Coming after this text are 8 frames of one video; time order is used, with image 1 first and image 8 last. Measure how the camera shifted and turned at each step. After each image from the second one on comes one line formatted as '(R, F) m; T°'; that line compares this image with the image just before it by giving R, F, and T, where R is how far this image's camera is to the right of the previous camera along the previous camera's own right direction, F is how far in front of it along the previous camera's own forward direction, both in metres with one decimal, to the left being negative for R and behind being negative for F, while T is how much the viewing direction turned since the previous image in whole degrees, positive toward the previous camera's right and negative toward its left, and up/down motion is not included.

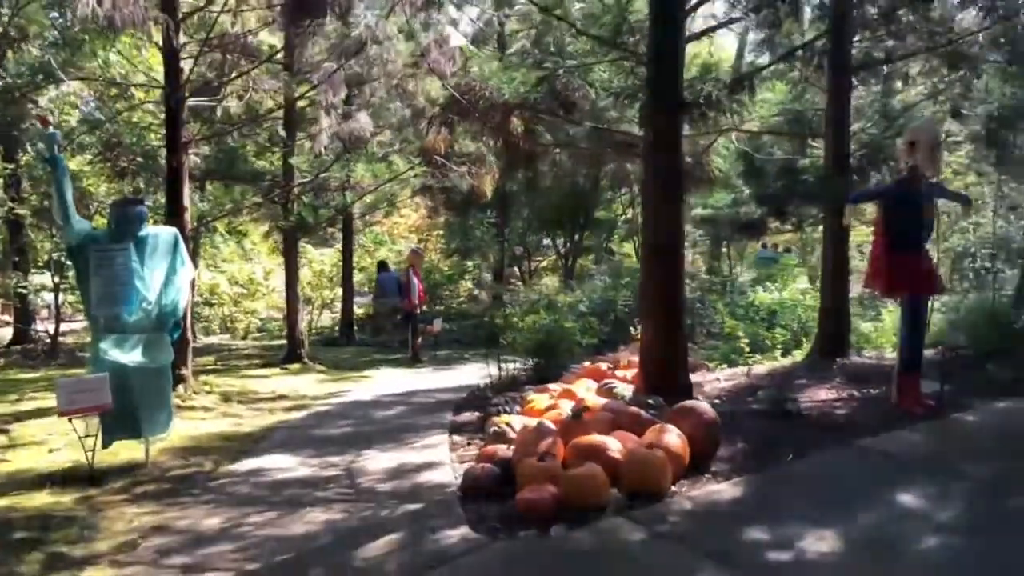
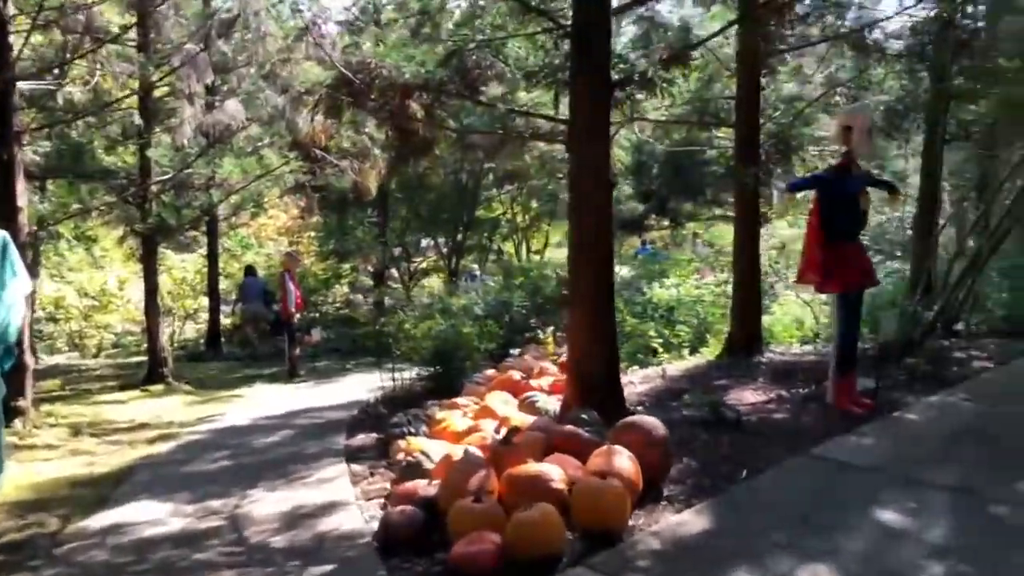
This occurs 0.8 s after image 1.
(-0.2, +0.7) m; +8°
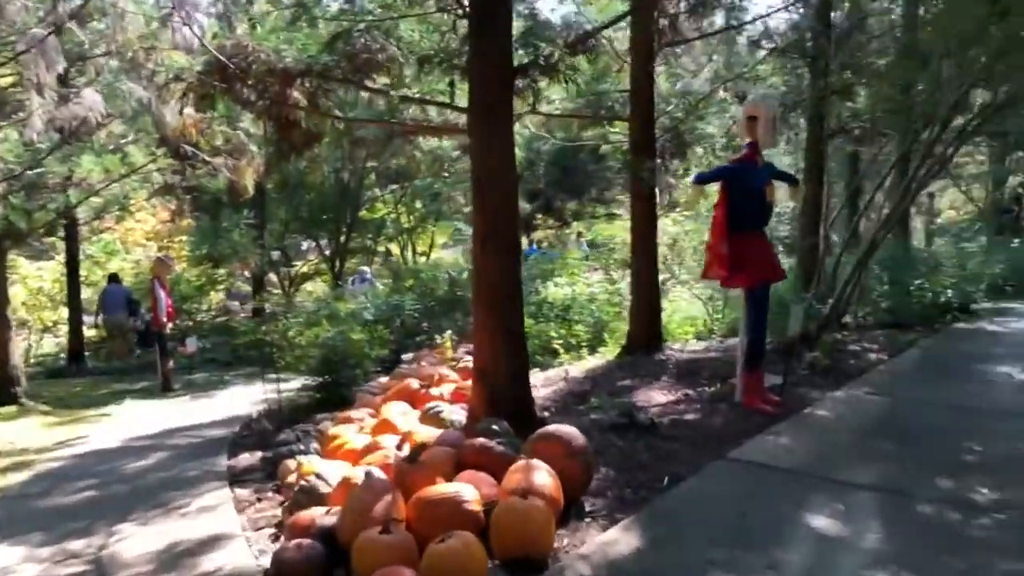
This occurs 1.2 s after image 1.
(-0.1, +0.4) m; +8°
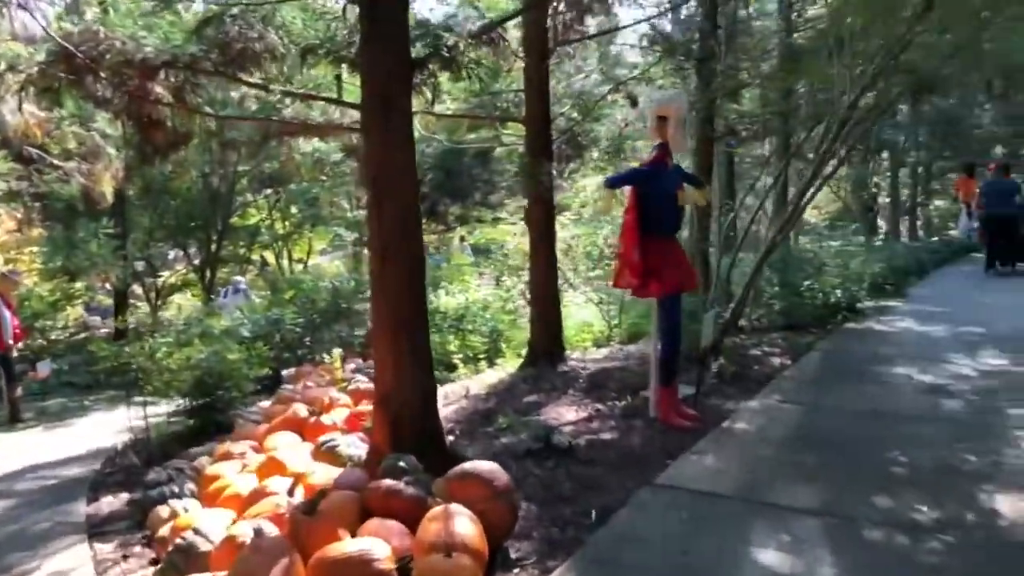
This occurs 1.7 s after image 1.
(-0.1, +0.4) m; +8°
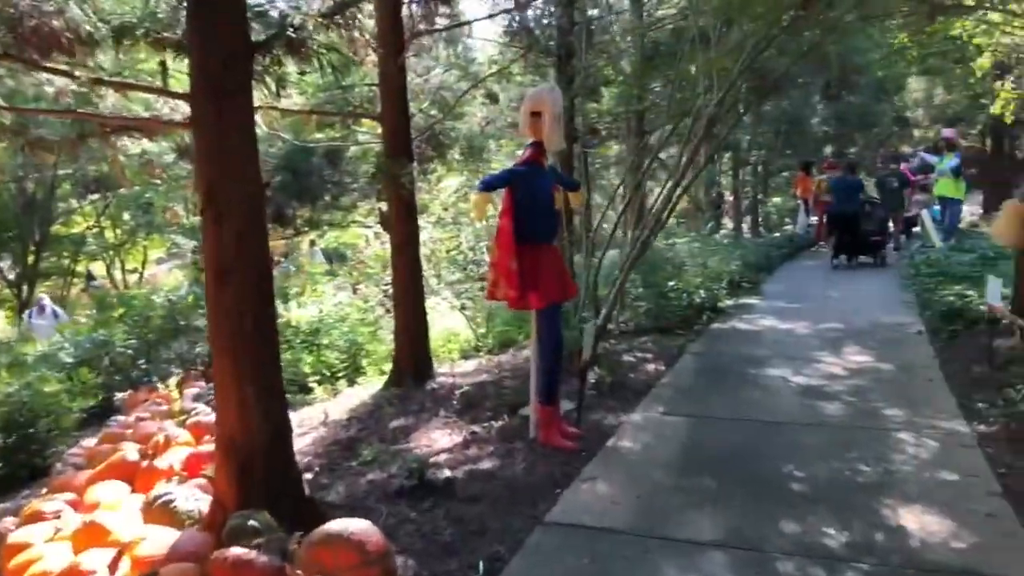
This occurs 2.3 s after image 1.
(0.0, +0.5) m; +10°
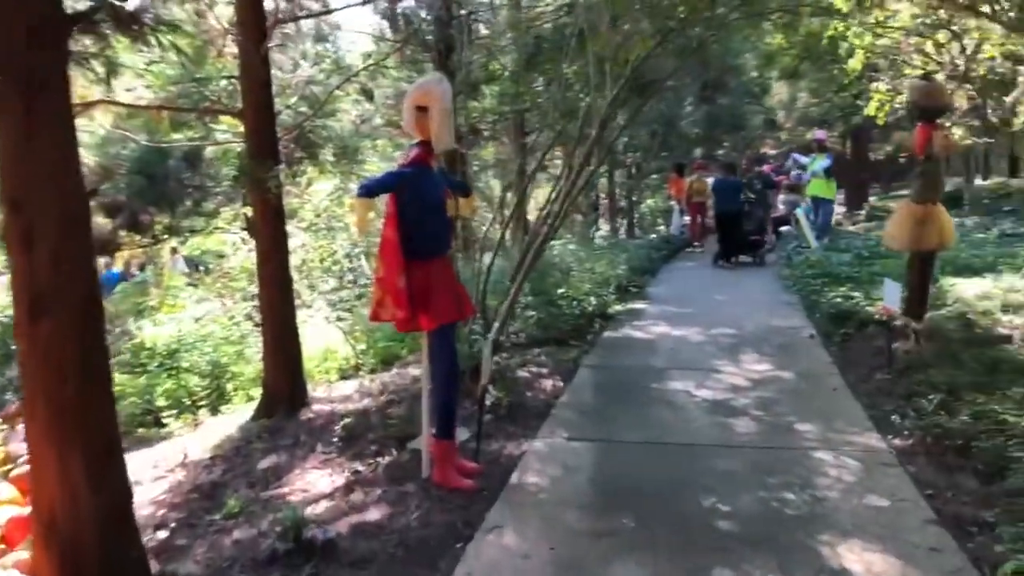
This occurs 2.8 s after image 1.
(-0.1, +0.5) m; +8°
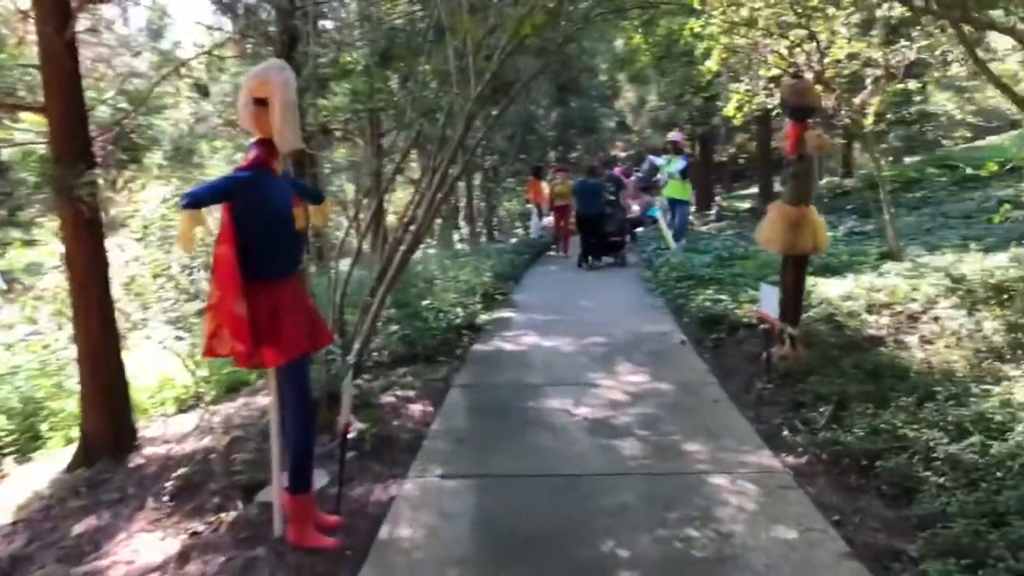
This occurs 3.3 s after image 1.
(0.0, +0.5) m; +9°
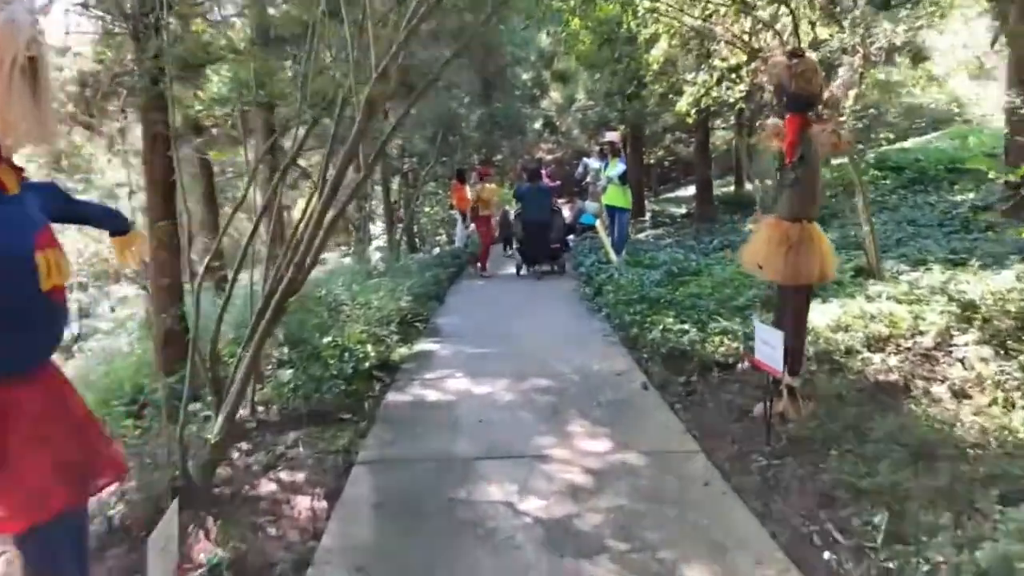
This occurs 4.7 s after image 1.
(0.0, +1.4) m; +5°
